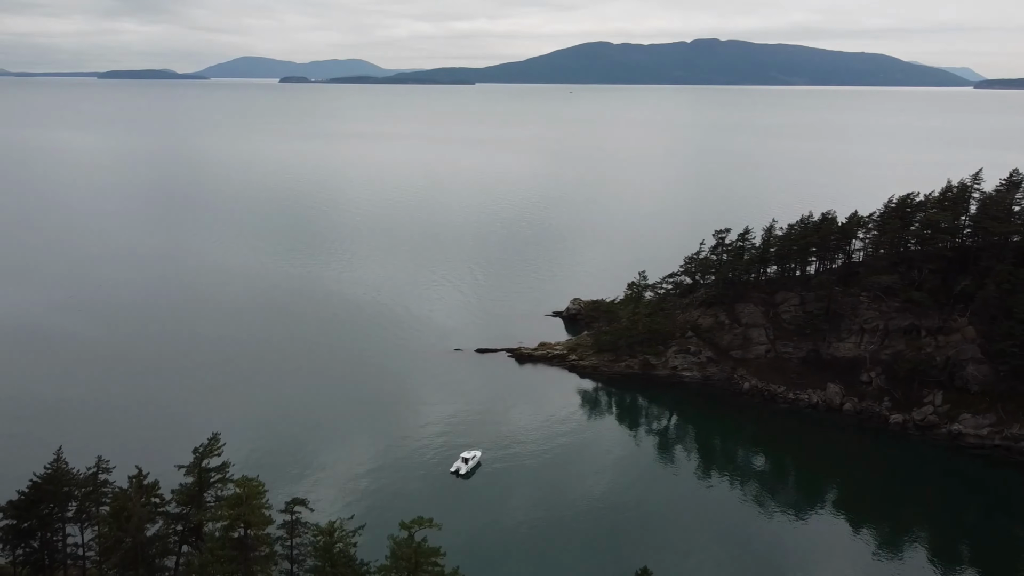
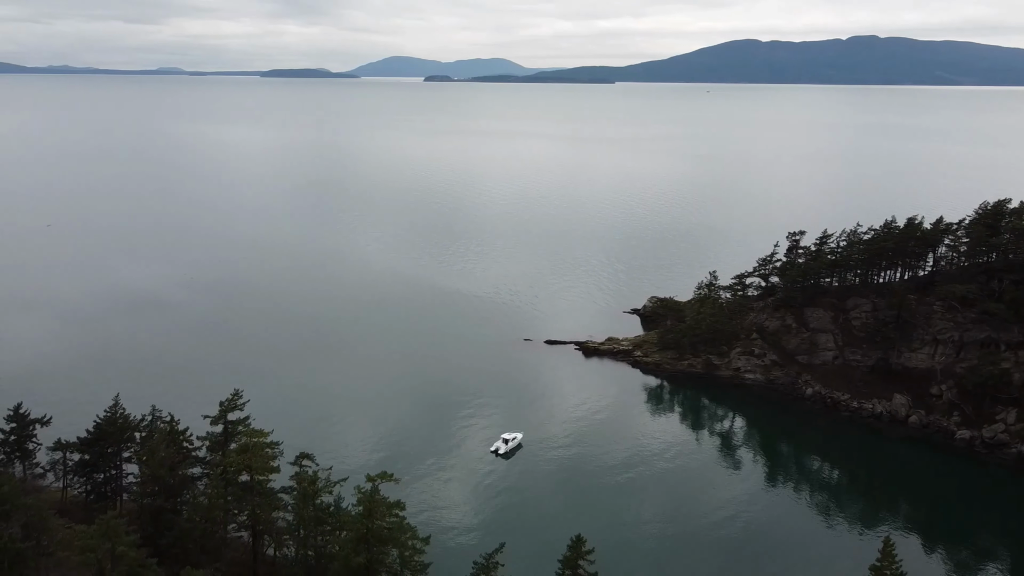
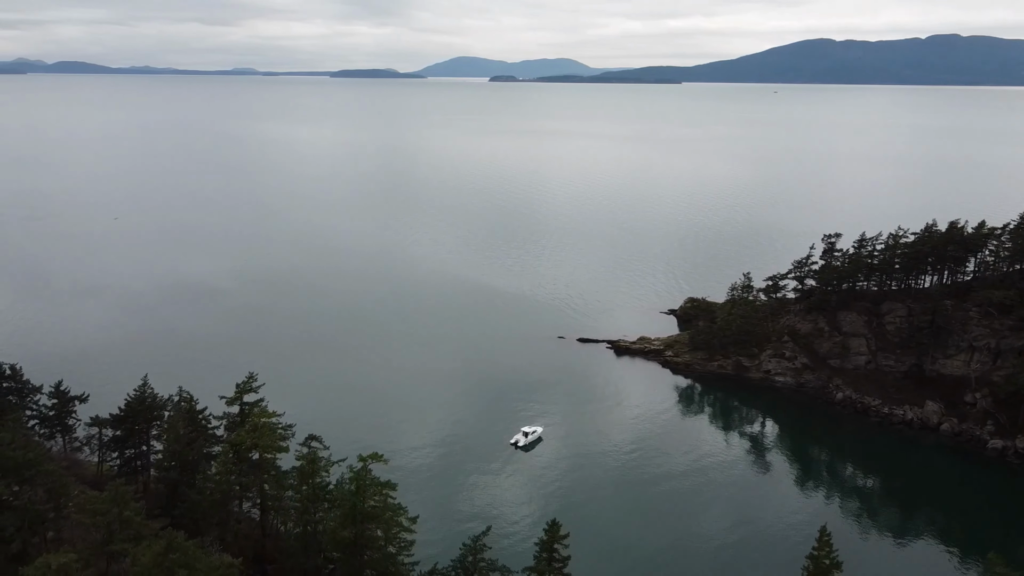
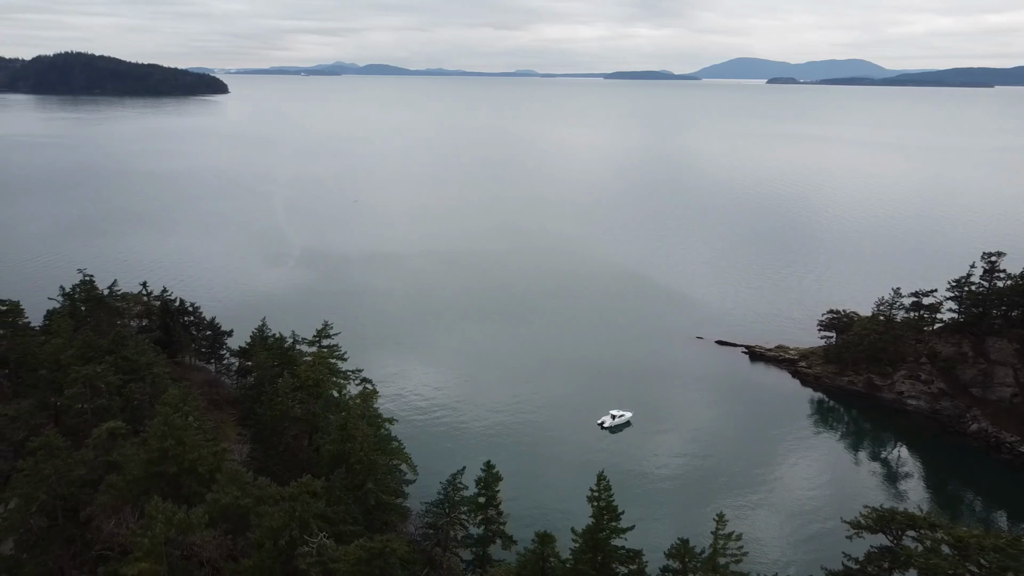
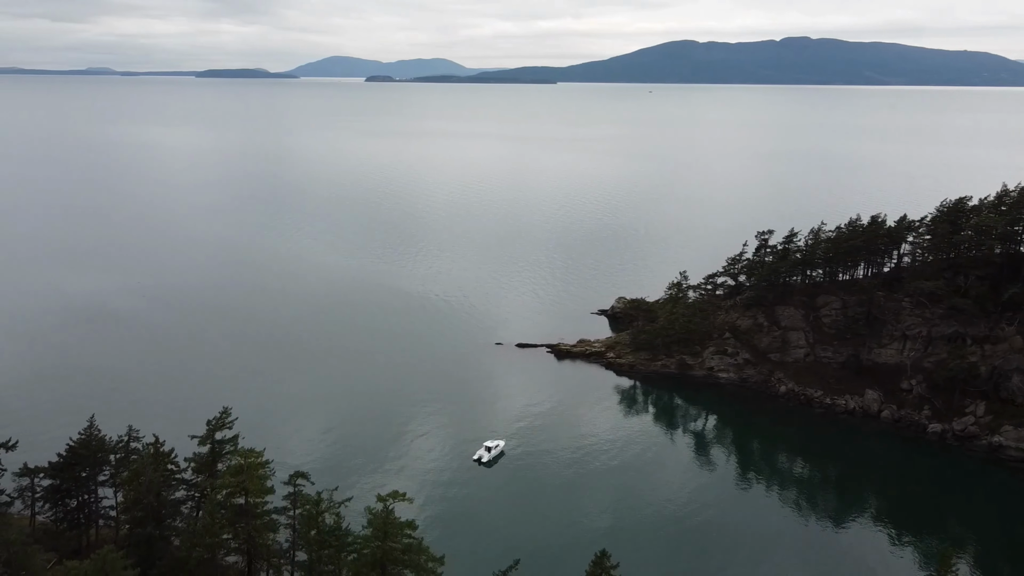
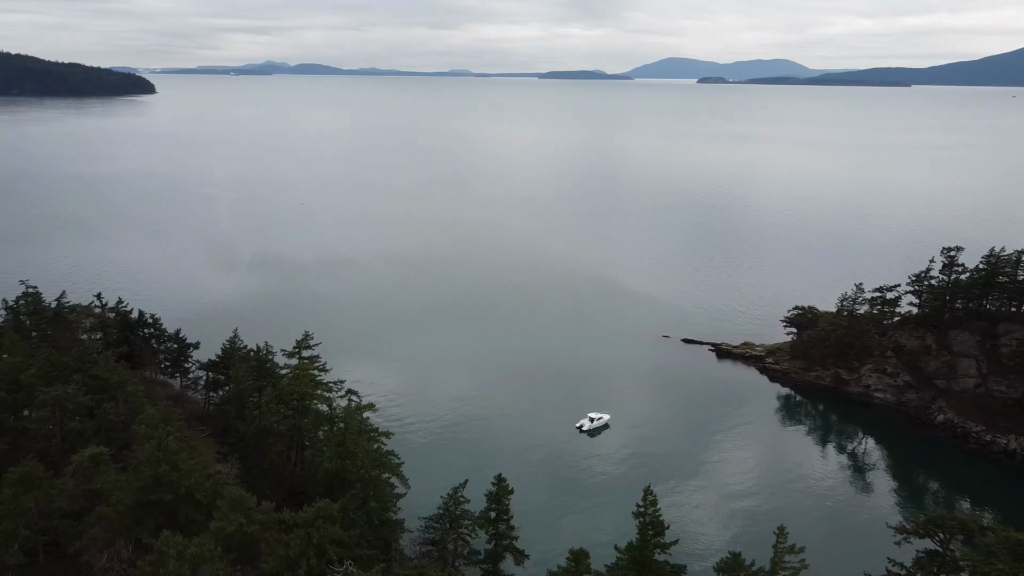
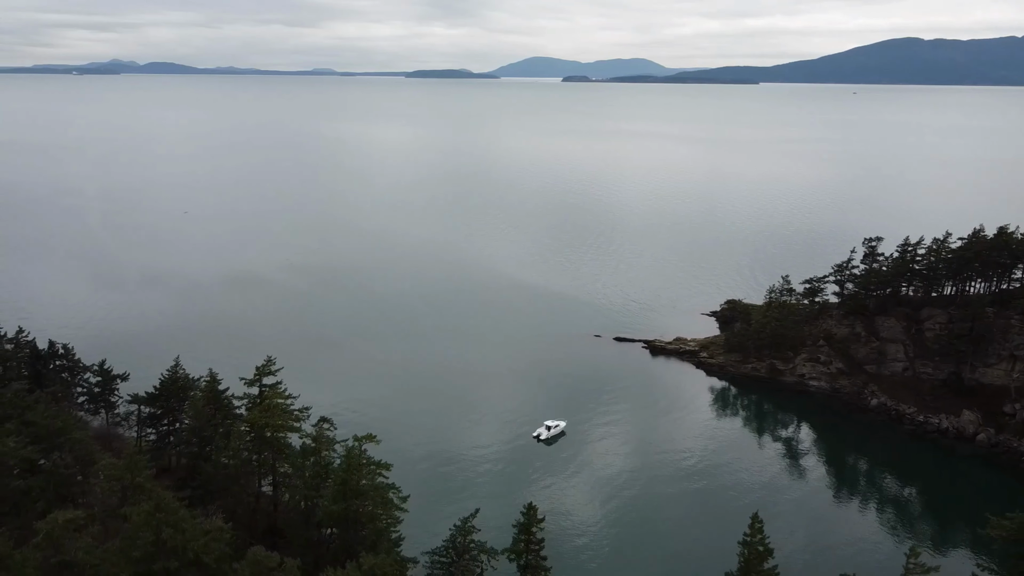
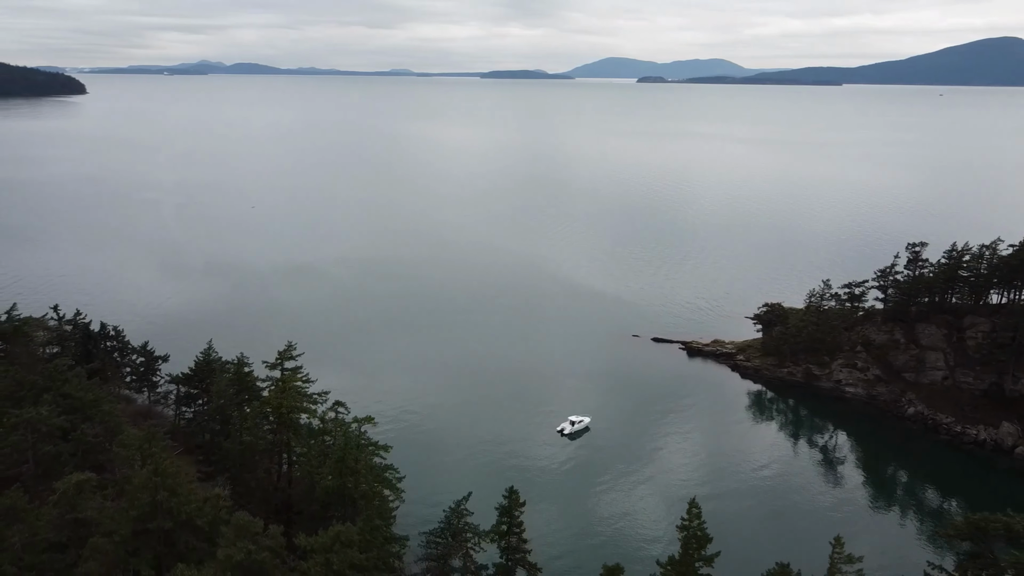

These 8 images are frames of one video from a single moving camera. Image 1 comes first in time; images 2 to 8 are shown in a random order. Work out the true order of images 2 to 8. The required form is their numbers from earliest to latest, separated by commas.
5, 2, 3, 7, 8, 6, 4
